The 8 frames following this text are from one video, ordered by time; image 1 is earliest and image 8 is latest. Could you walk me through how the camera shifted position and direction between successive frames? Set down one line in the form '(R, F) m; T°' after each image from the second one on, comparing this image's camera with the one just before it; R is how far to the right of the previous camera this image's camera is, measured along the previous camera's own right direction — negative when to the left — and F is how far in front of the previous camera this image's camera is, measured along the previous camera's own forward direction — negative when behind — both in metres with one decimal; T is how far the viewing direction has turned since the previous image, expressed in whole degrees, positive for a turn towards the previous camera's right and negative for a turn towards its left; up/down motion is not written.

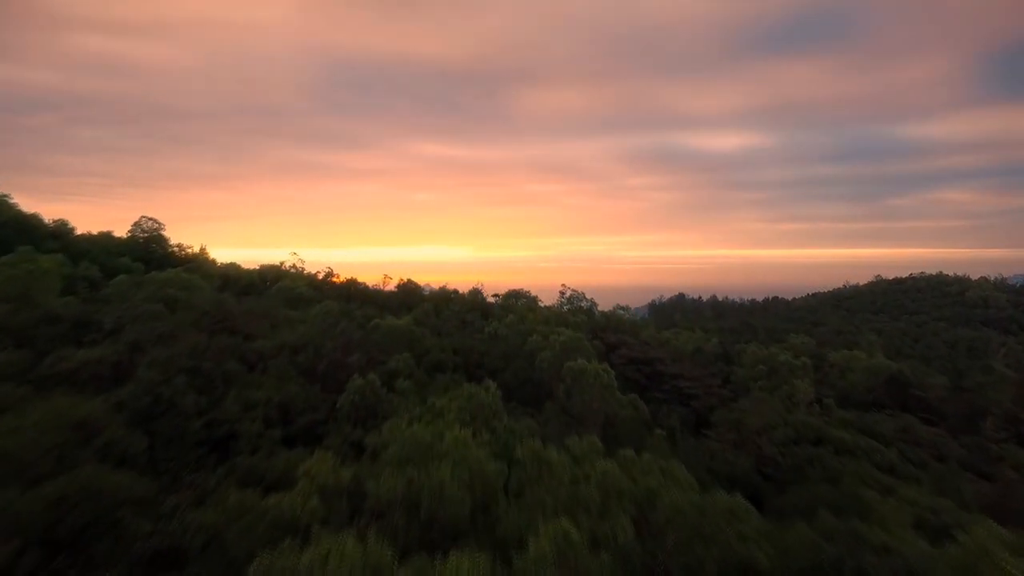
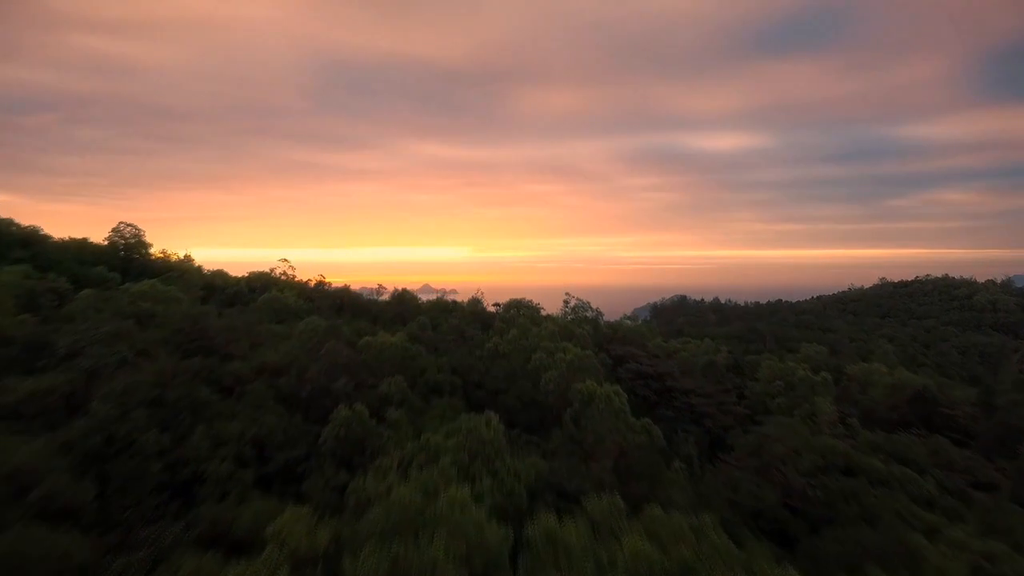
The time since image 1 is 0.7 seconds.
(0.0, +0.8) m; 0°
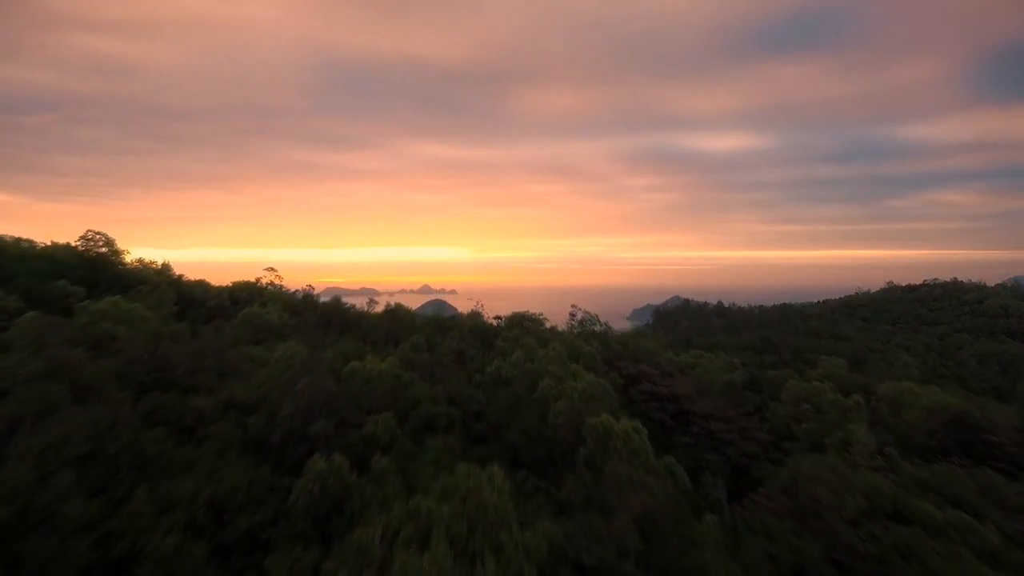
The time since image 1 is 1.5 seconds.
(0.0, +1.0) m; 0°
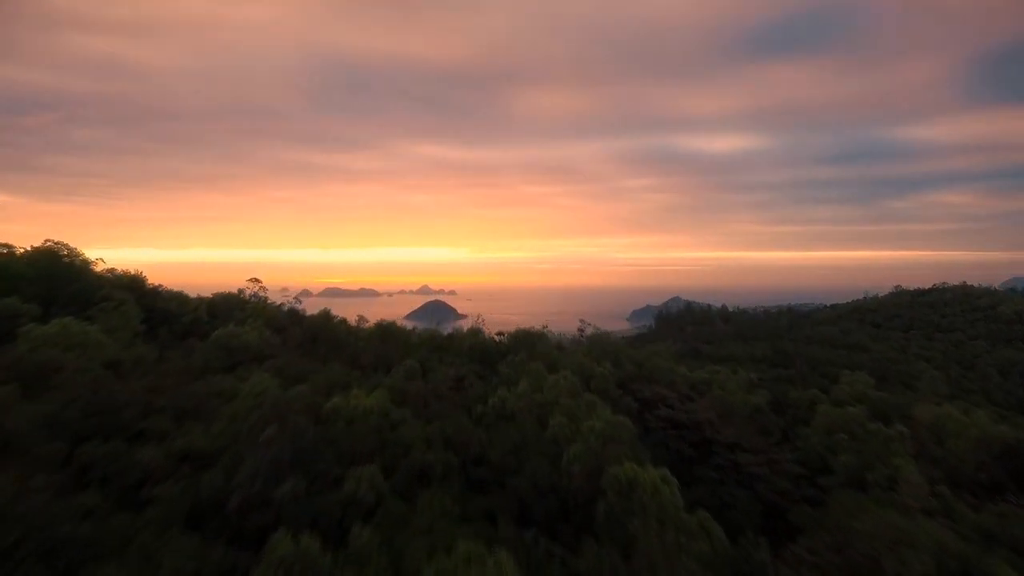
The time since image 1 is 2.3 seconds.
(-0.1, +1.1) m; 0°
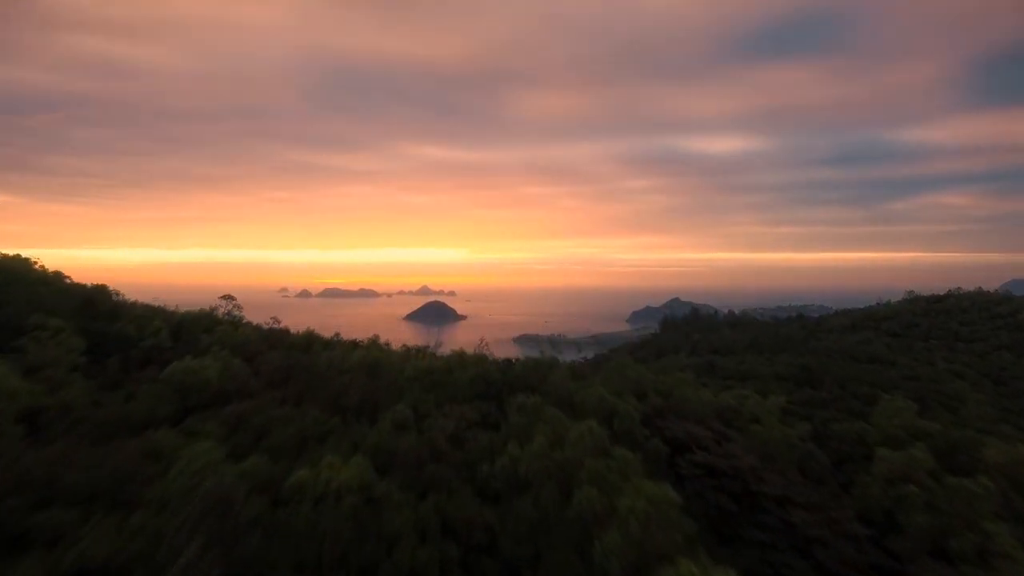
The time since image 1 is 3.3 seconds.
(-0.1, +1.6) m; 0°
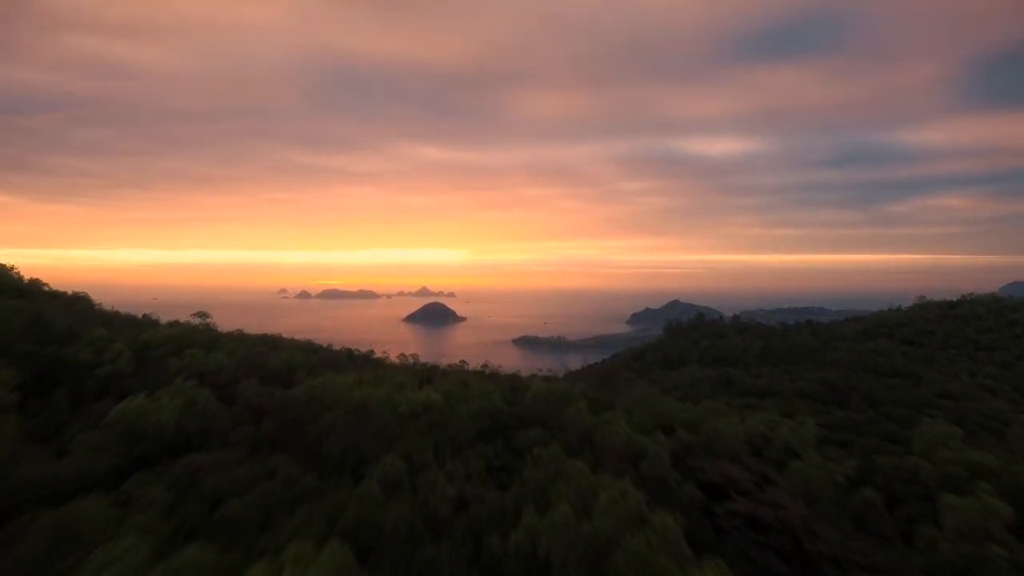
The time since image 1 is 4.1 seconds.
(-0.1, +1.3) m; 0°
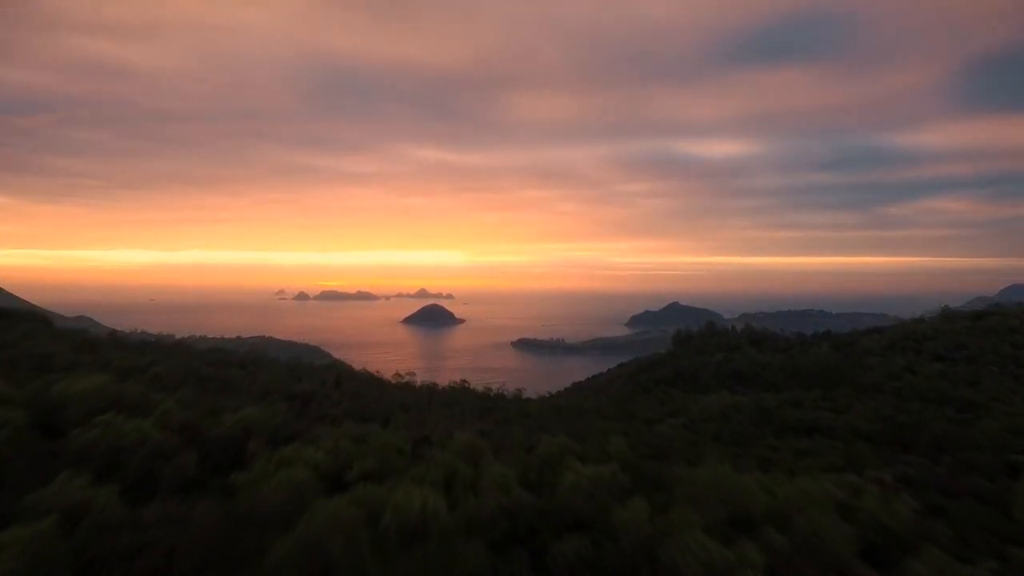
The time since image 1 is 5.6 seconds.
(-0.2, +2.6) m; 0°
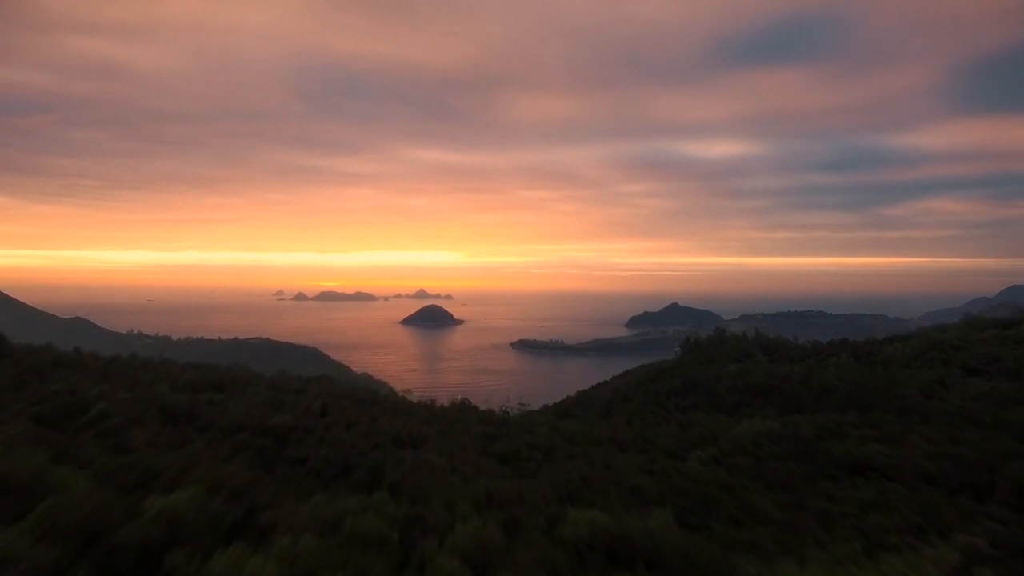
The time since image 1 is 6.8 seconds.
(-0.1, +2.2) m; 0°
